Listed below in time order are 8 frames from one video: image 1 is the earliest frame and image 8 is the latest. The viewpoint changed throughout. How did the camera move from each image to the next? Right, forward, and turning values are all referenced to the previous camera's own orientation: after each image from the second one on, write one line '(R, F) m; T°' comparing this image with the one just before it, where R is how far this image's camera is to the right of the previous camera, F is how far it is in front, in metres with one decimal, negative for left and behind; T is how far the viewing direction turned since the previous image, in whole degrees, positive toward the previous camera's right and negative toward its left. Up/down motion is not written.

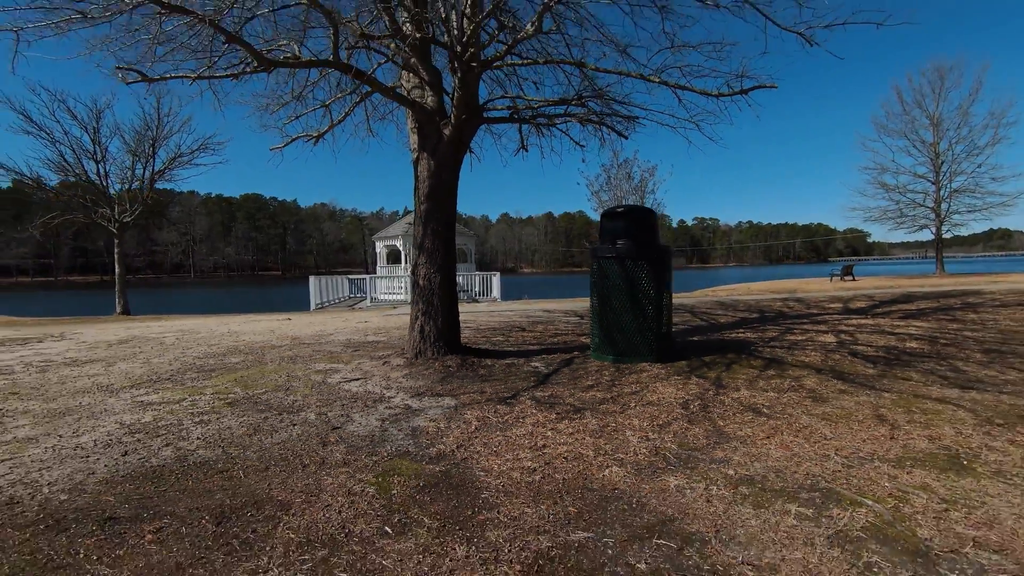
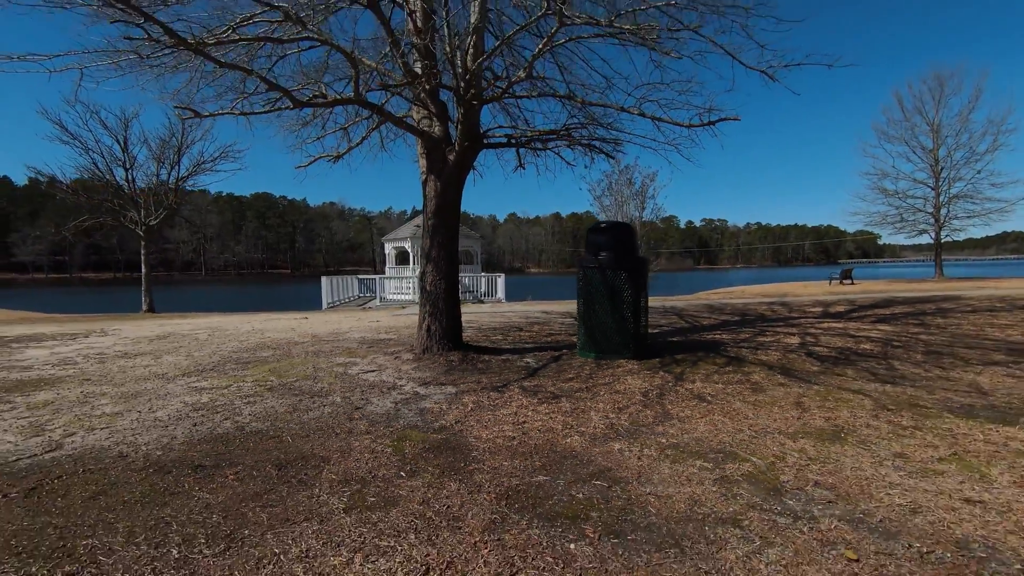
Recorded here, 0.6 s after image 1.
(+0.1, -0.7) m; -1°
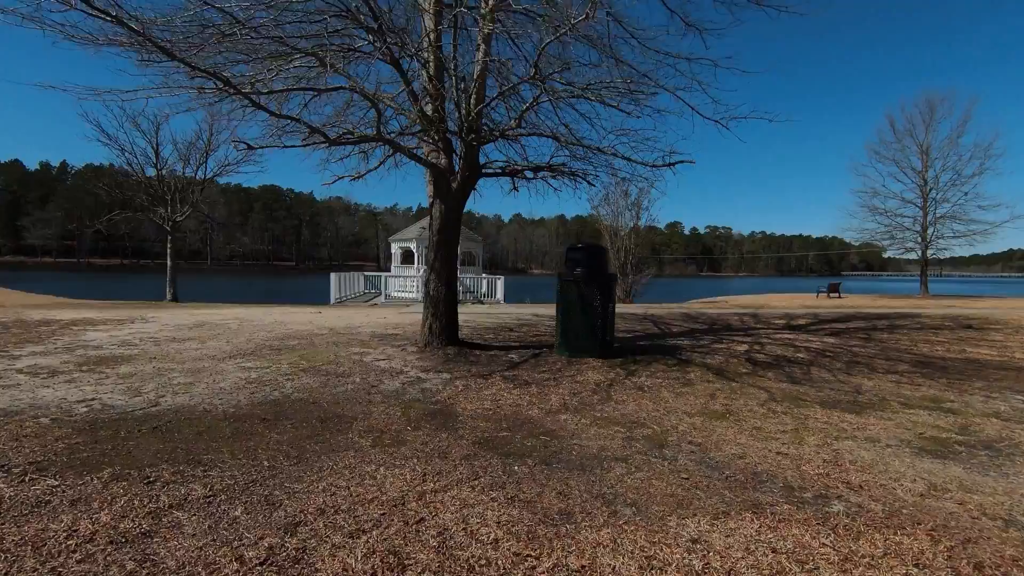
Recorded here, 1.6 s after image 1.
(+0.2, -1.1) m; 0°
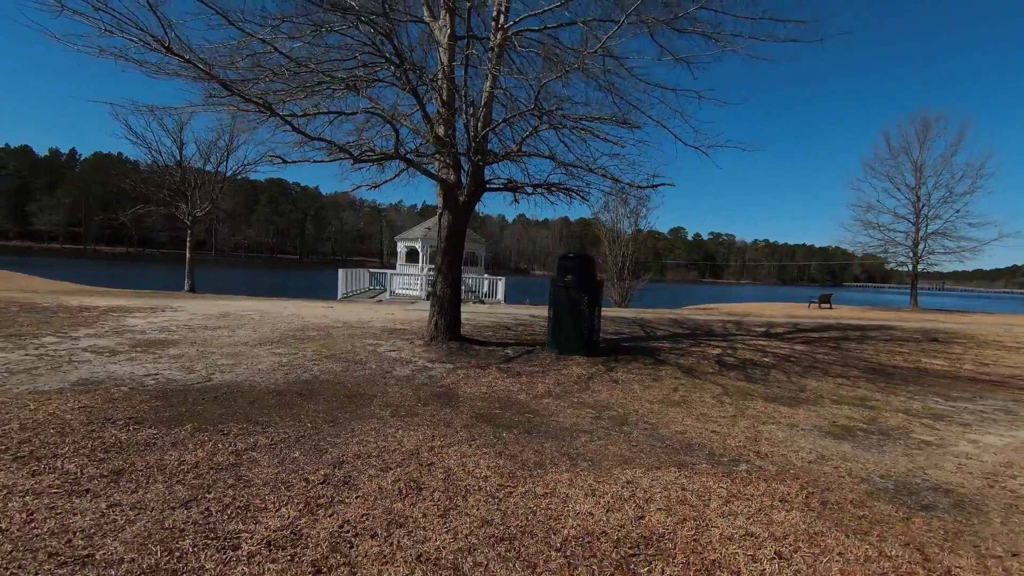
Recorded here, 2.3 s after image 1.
(+0.1, -0.8) m; 0°
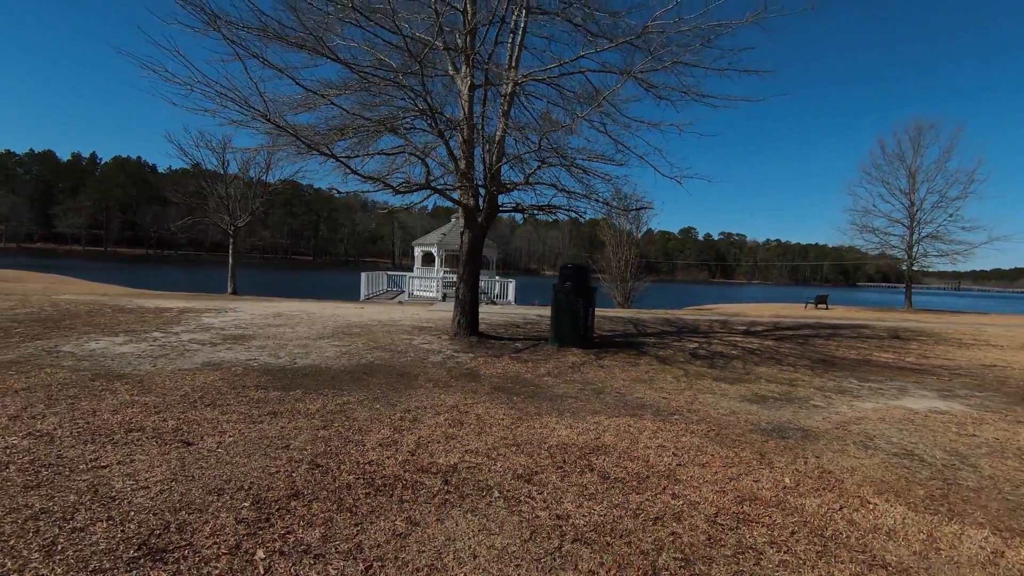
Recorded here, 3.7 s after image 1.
(0.0, -1.6) m; -1°
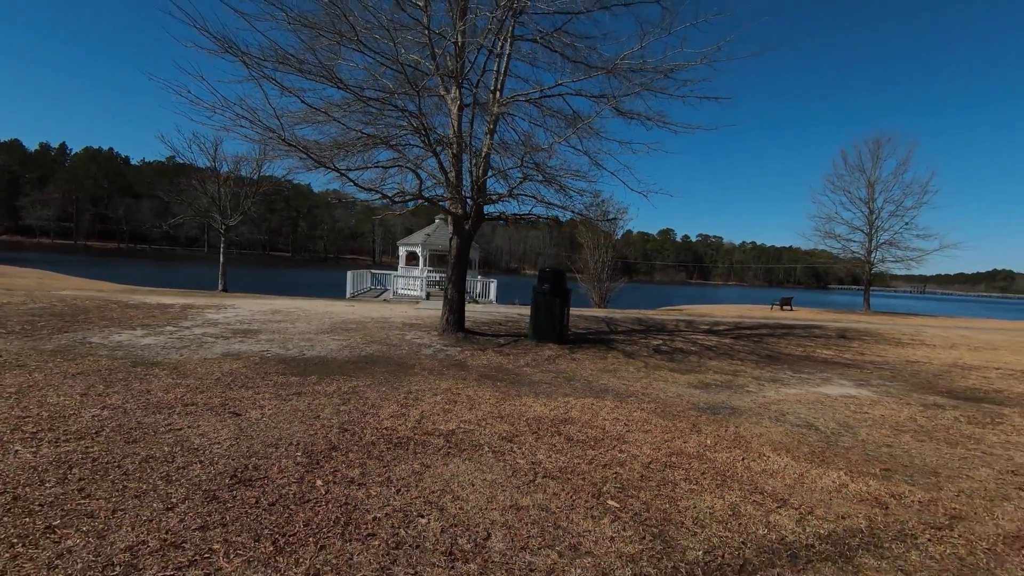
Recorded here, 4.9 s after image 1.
(-0.1, -1.0) m; +2°
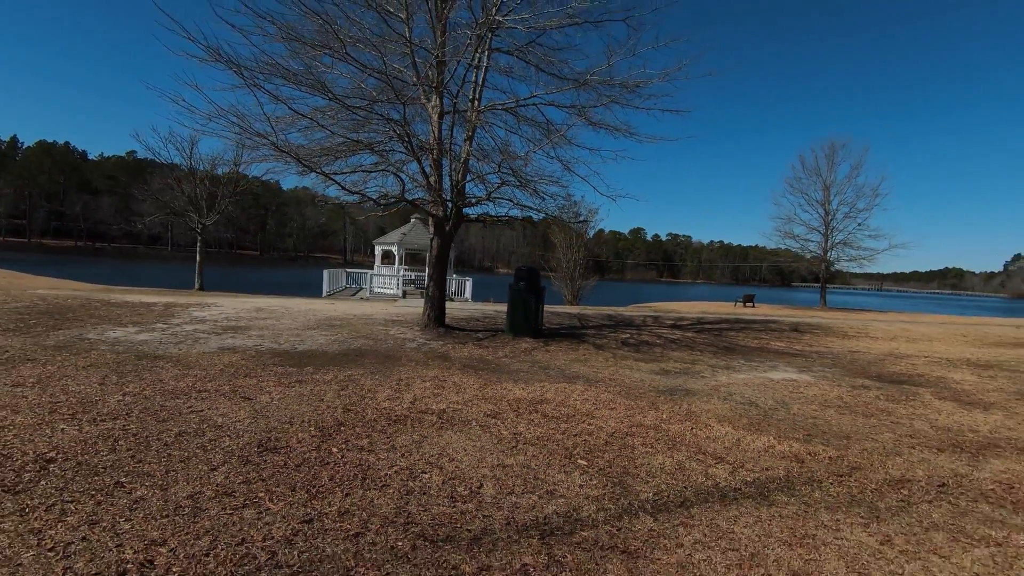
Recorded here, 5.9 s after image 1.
(-0.1, -0.6) m; +3°
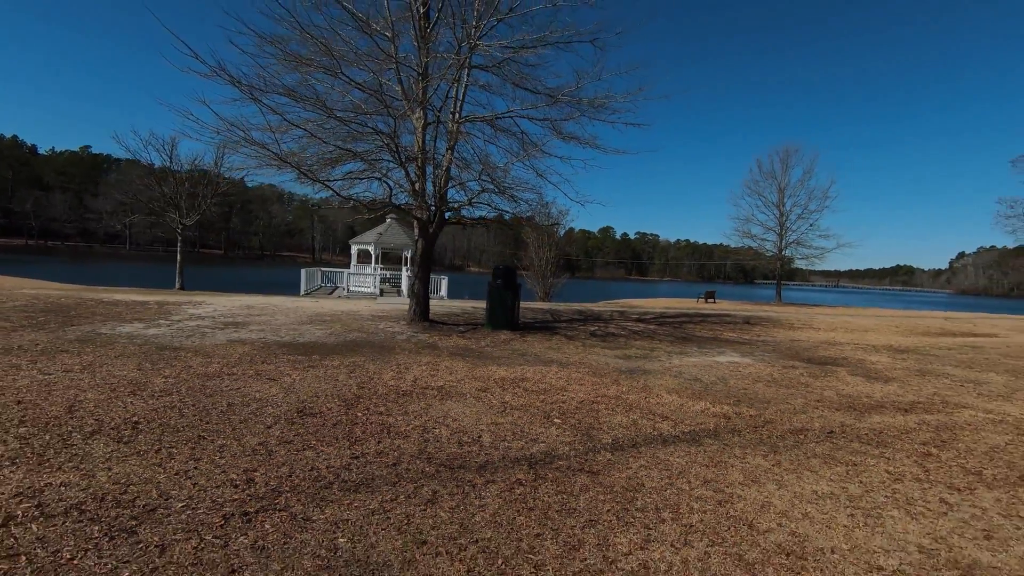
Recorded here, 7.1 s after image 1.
(-0.2, -1.0) m; +3°
